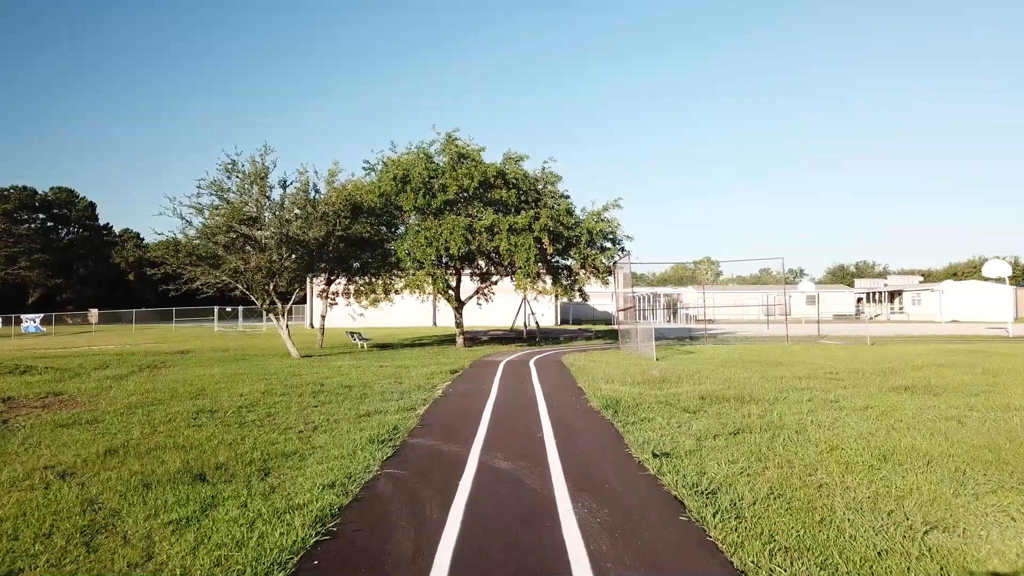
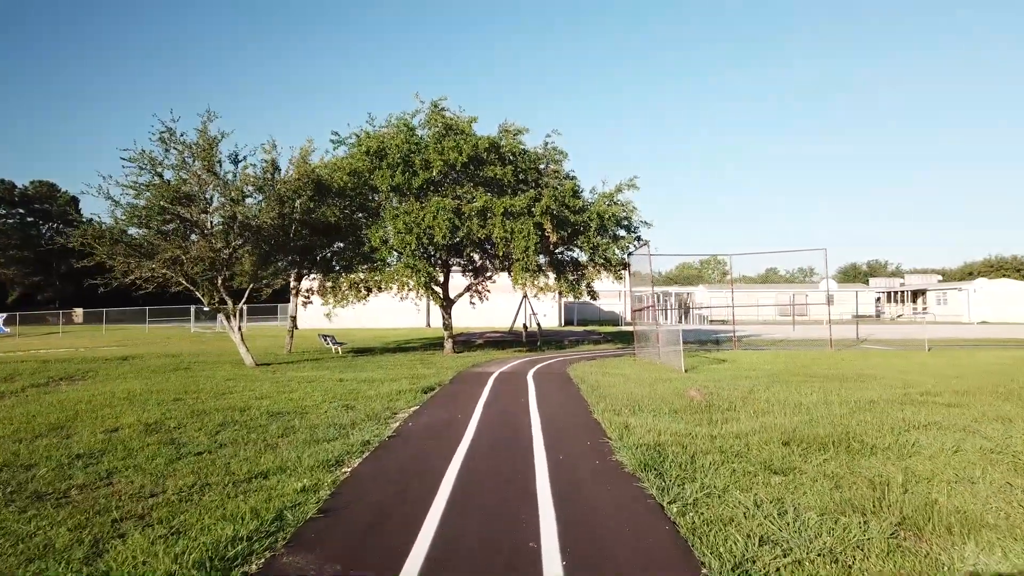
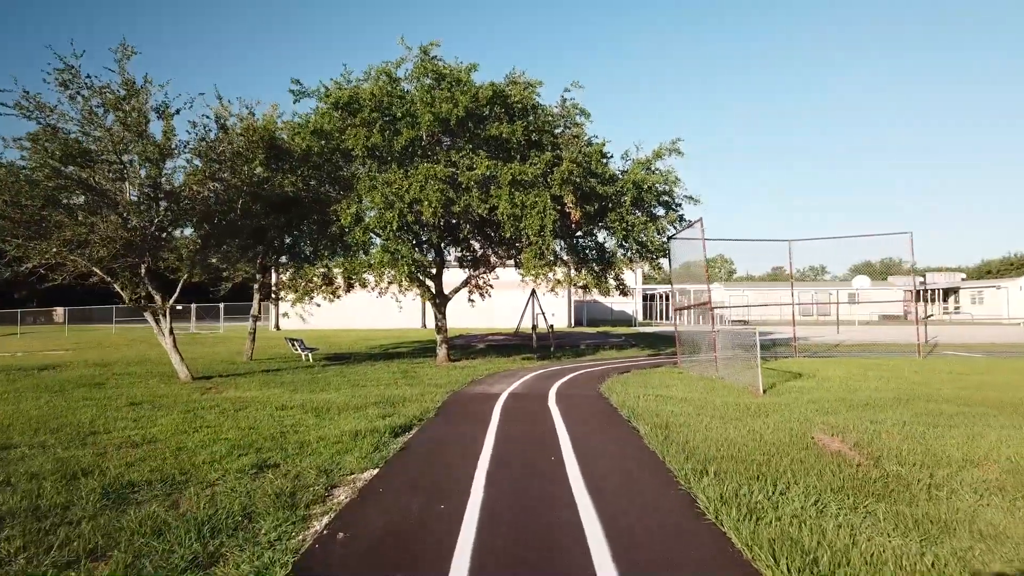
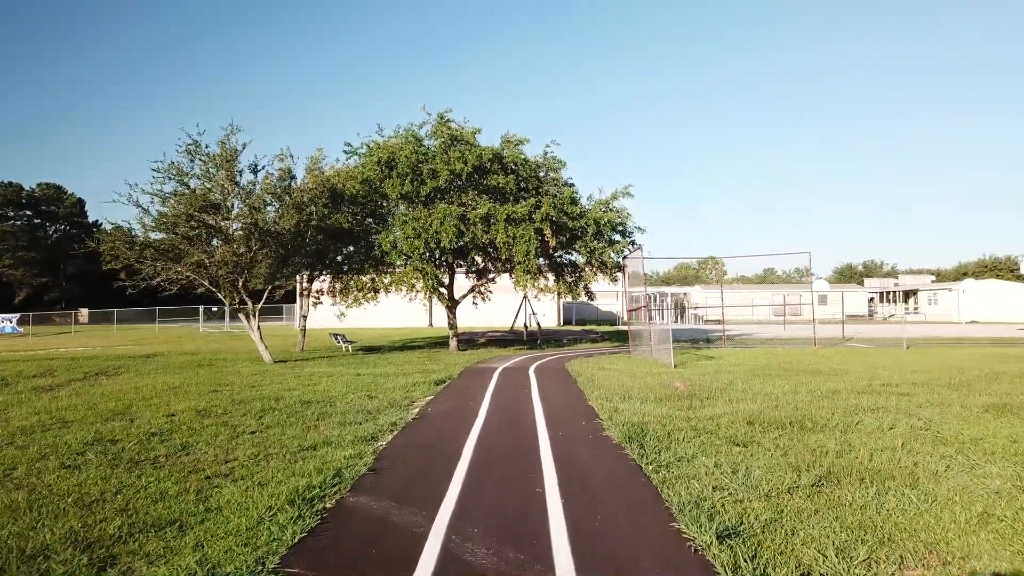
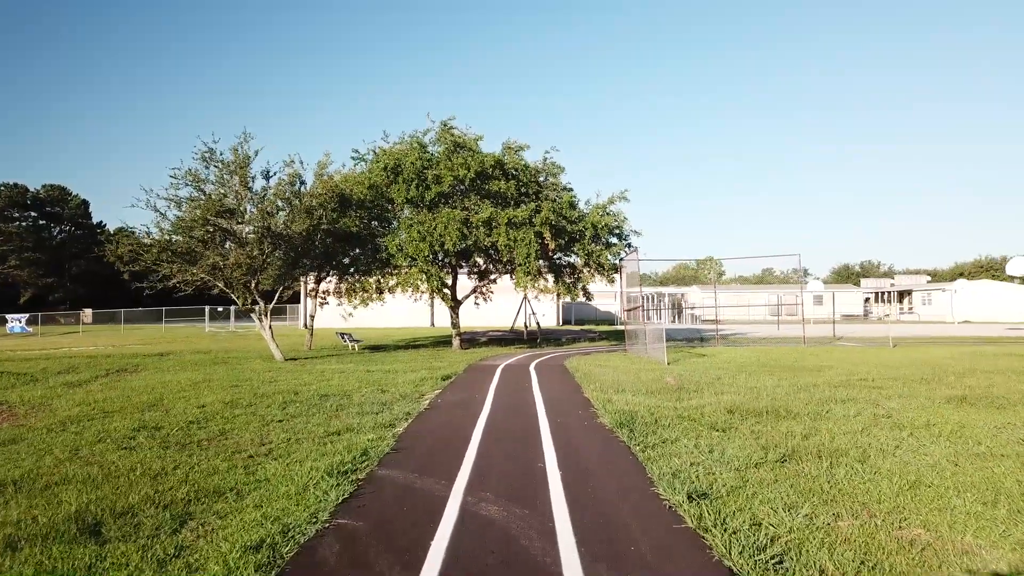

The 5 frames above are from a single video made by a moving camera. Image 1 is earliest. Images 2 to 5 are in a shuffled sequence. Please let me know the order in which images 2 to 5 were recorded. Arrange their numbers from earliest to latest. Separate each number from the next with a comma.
5, 4, 2, 3
